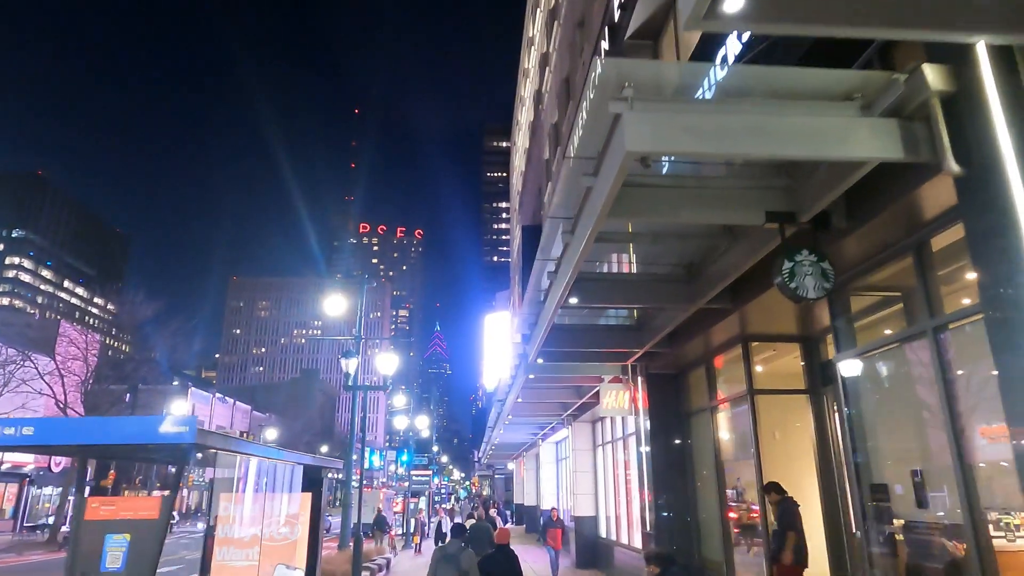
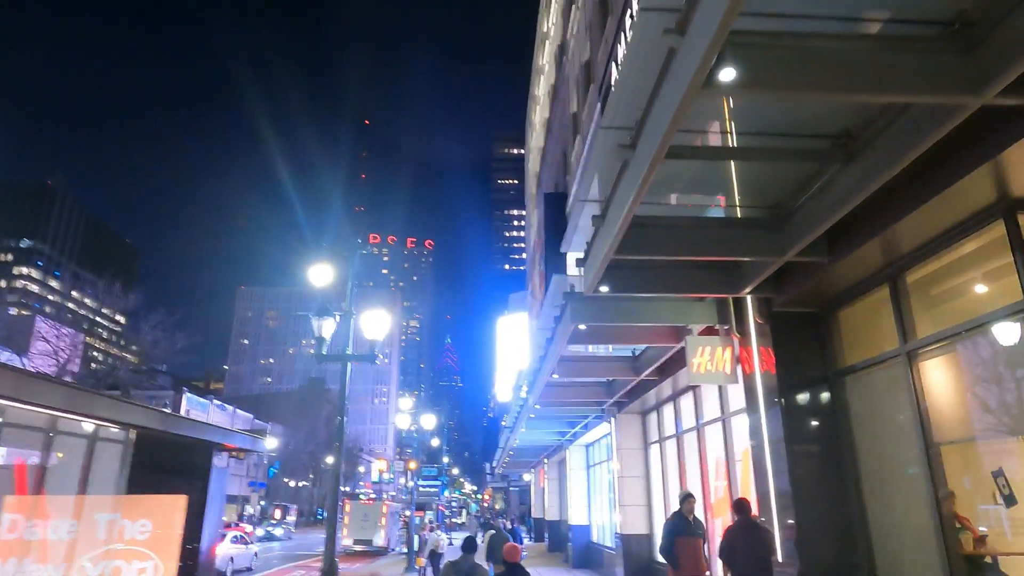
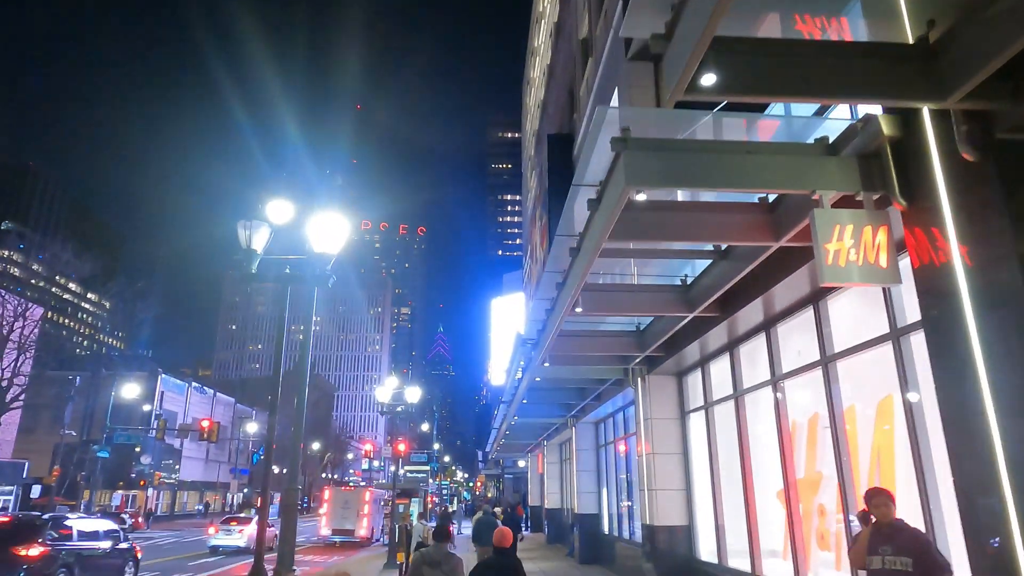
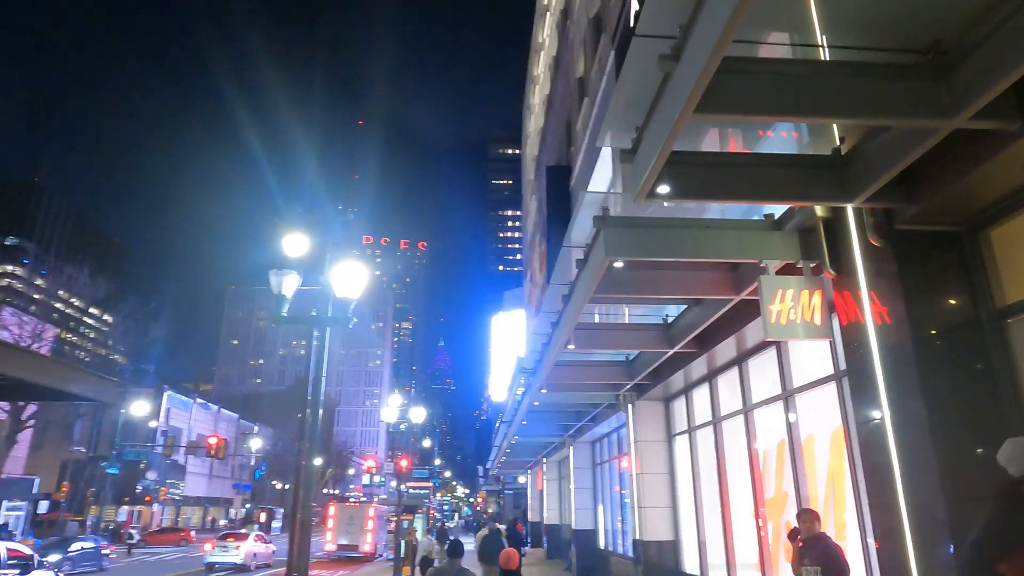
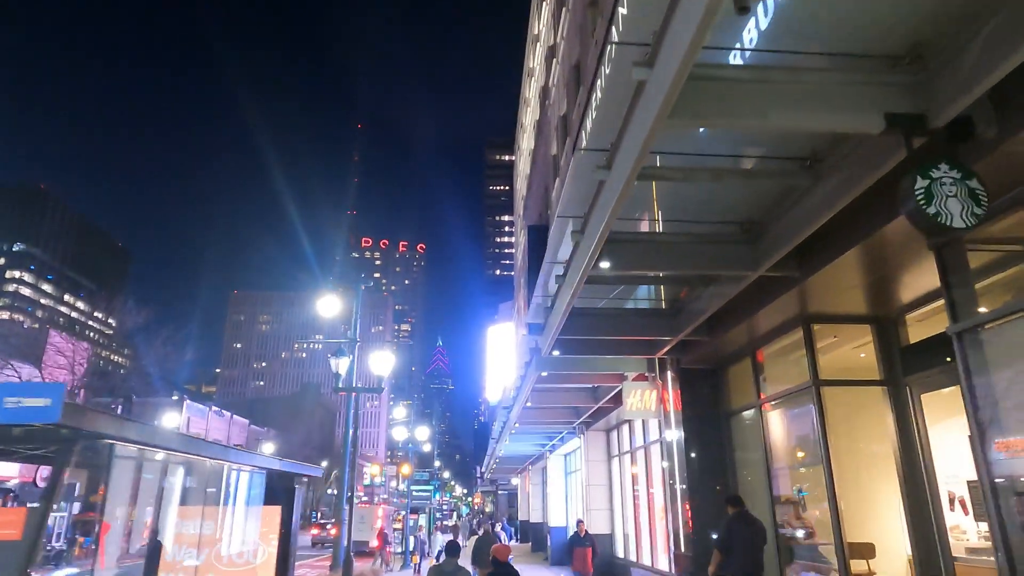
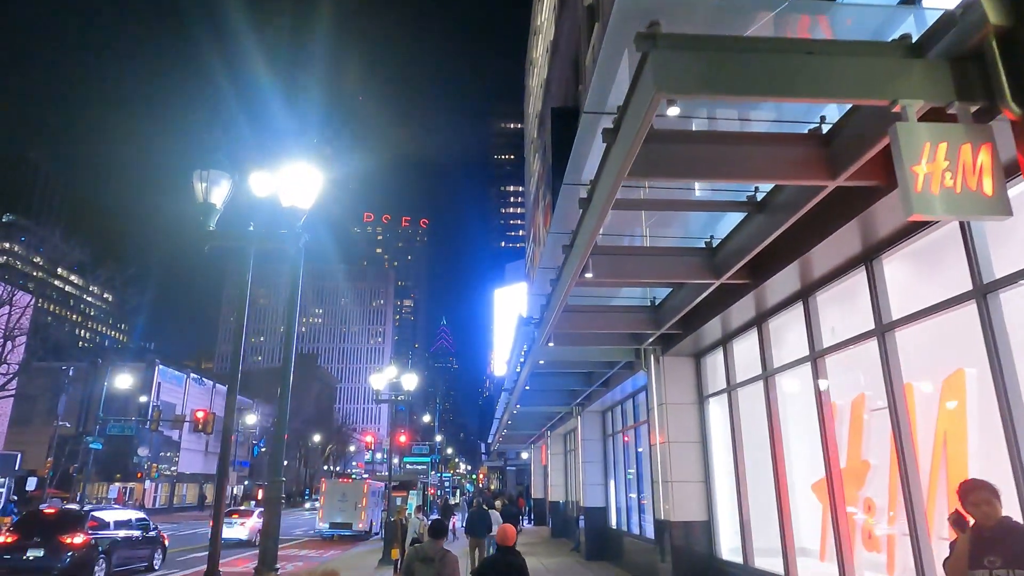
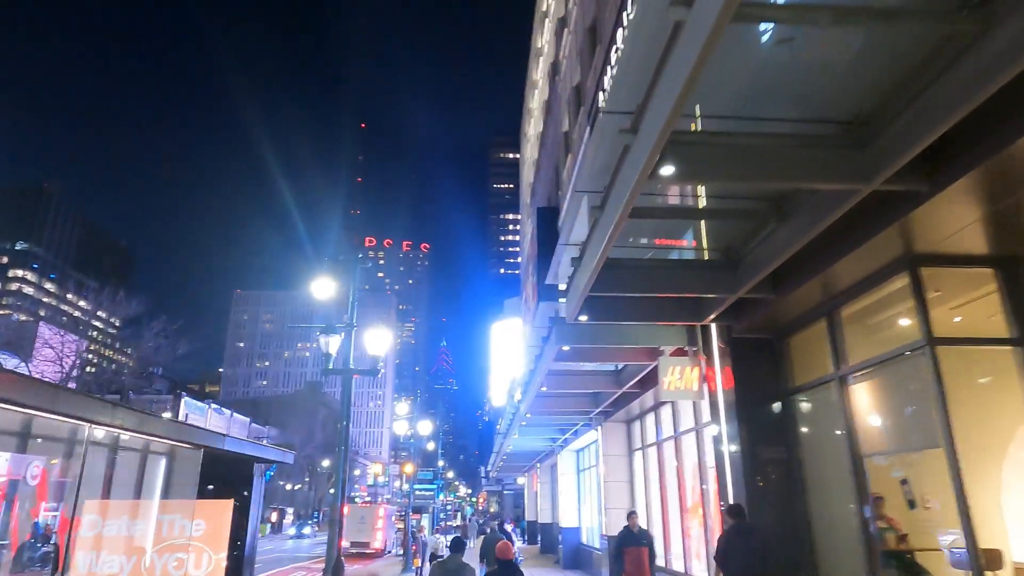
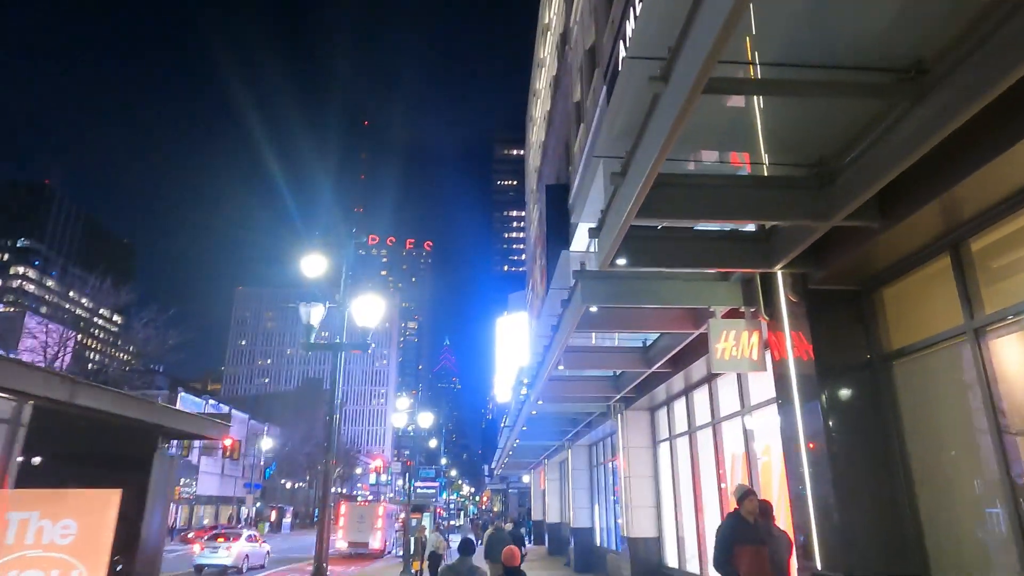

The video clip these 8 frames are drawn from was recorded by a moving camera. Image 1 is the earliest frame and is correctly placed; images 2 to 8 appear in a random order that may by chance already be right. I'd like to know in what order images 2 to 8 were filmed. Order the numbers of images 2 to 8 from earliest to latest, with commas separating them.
5, 7, 2, 8, 4, 3, 6
